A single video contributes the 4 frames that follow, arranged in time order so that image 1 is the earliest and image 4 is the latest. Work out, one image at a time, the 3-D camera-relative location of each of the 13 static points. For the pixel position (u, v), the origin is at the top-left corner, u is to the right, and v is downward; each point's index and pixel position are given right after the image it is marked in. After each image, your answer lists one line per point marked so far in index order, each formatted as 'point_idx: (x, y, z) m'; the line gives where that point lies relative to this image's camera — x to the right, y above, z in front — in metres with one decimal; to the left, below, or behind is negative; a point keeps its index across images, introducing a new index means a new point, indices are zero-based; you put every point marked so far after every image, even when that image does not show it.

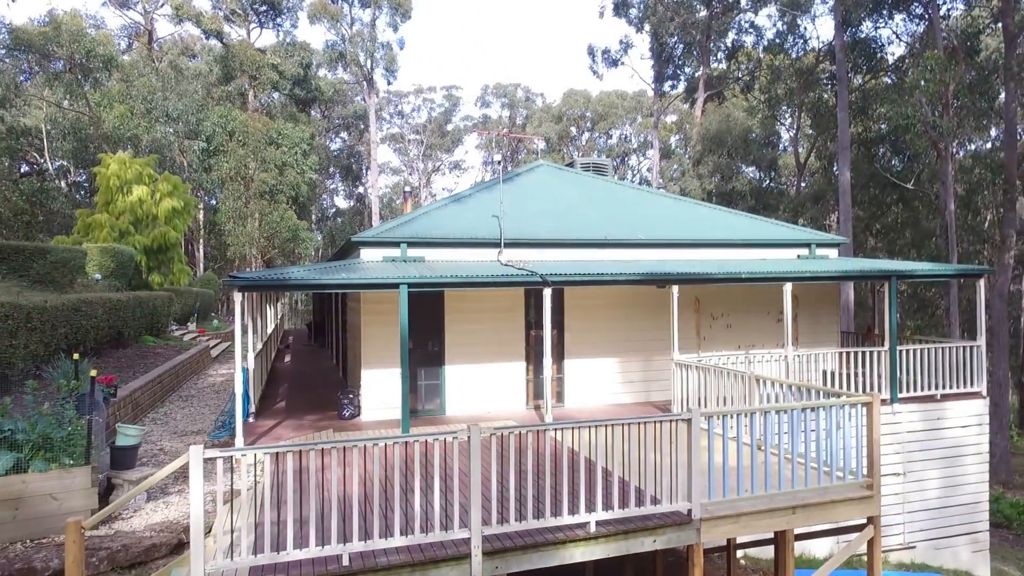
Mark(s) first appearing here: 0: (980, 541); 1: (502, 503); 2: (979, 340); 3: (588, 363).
0: (+7.6, -4.1, +9.9) m
1: (-0.1, -1.8, +5.0) m
2: (+7.5, -0.8, +9.8) m
3: (+1.1, -1.2, +9.5) m
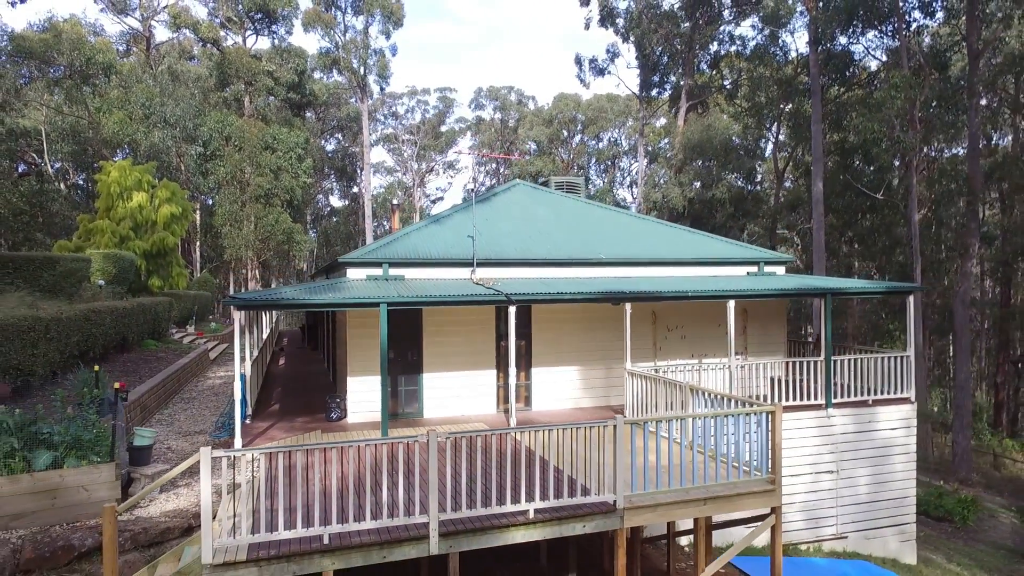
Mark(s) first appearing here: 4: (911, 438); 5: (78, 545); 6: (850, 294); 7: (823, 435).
0: (+7.1, -4.4, +11.0) m
1: (-0.5, -2.0, +6.0) m
2: (+7.0, -1.1, +10.9) m
3: (+0.7, -1.4, +10.5) m
4: (+7.0, -2.7, +10.8) m
5: (-4.0, -2.4, +5.7) m
6: (+6.3, -0.1, +11.4) m
7: (+5.3, -2.5, +10.4) m
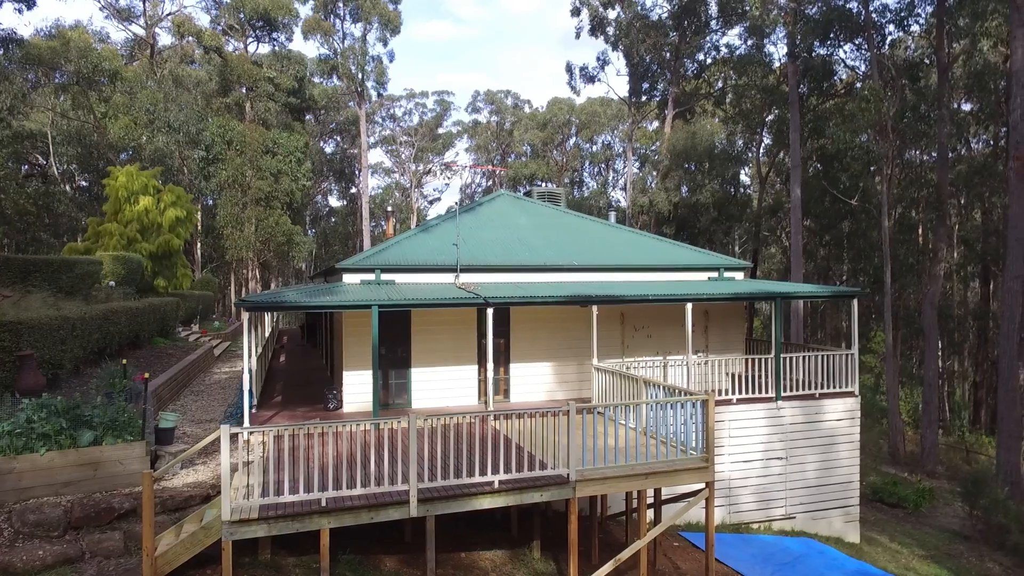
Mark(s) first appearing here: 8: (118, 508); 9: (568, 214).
0: (+6.7, -4.5, +12.1) m
1: (-0.9, -2.1, +7.1) m
2: (+6.7, -1.2, +12.0) m
3: (+0.3, -1.5, +11.6) m
4: (+6.7, -2.7, +12.0) m
5: (-4.4, -2.4, +6.8) m
6: (+5.9, -0.2, +12.5) m
7: (+4.9, -2.6, +11.5) m
8: (-4.4, -2.5, +6.9) m
9: (+1.3, +1.7, +14.1) m
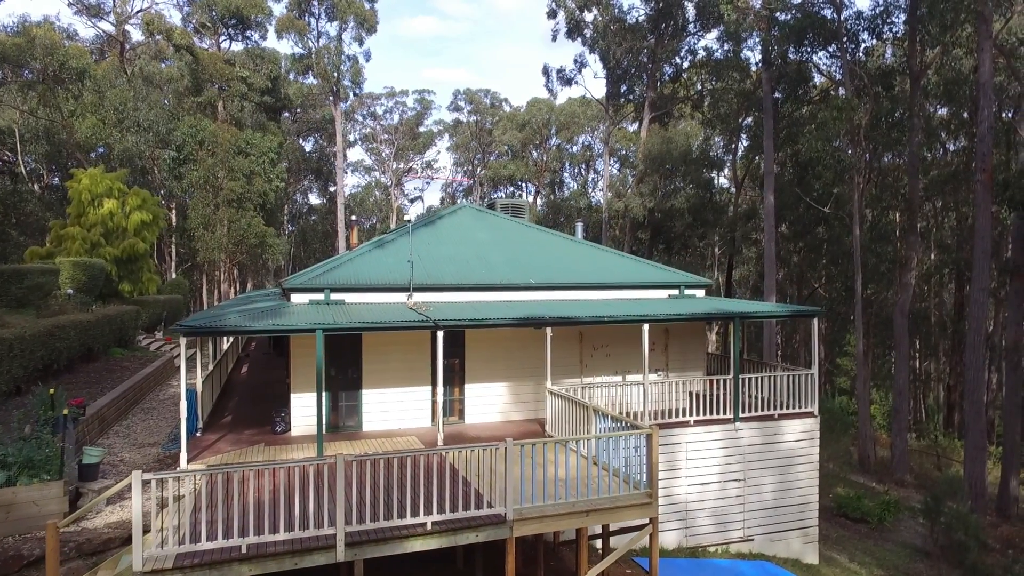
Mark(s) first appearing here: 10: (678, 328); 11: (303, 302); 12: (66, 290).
0: (+5.8, -4.8, +12.1) m
1: (-1.6, -2.5, +6.9) m
2: (+5.8, -1.6, +11.9) m
3: (-0.5, -1.8, +11.4) m
4: (+5.8, -3.1, +11.9) m
5: (-5.1, -2.8, +6.5) m
6: (+5.0, -0.6, +12.4) m
7: (+4.1, -2.9, +11.4) m
8: (-5.1, -2.8, +6.6) m
9: (+0.4, +1.4, +13.9) m
10: (+3.5, -0.8, +13.0) m
11: (-3.6, -0.2, +10.6) m
12: (-13.6, -0.1, +18.8) m
